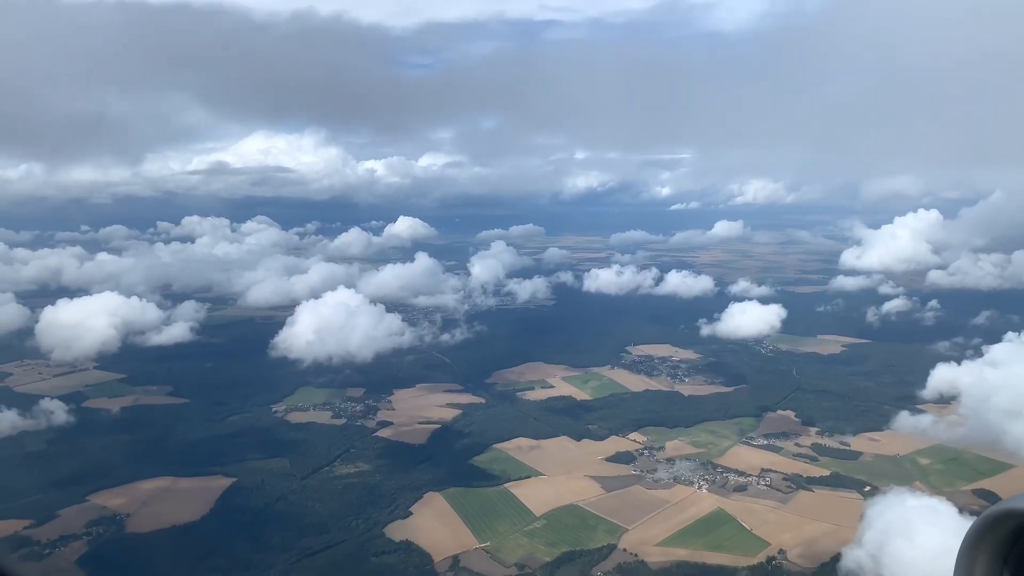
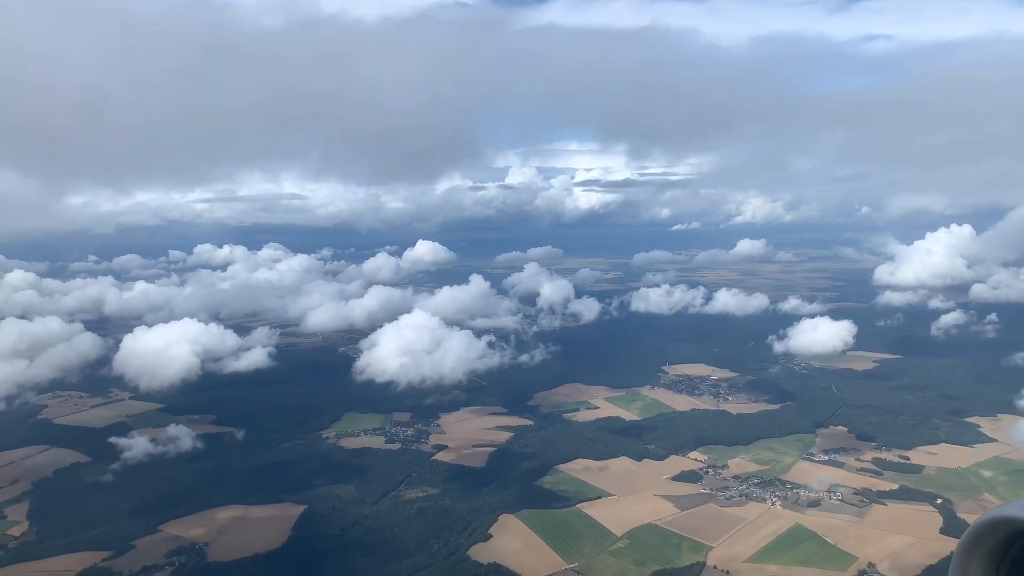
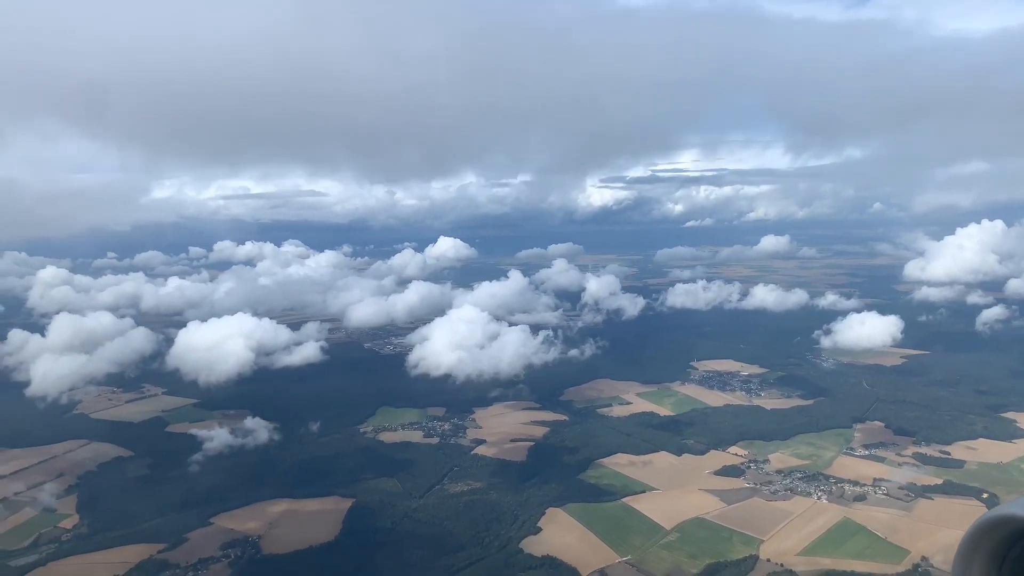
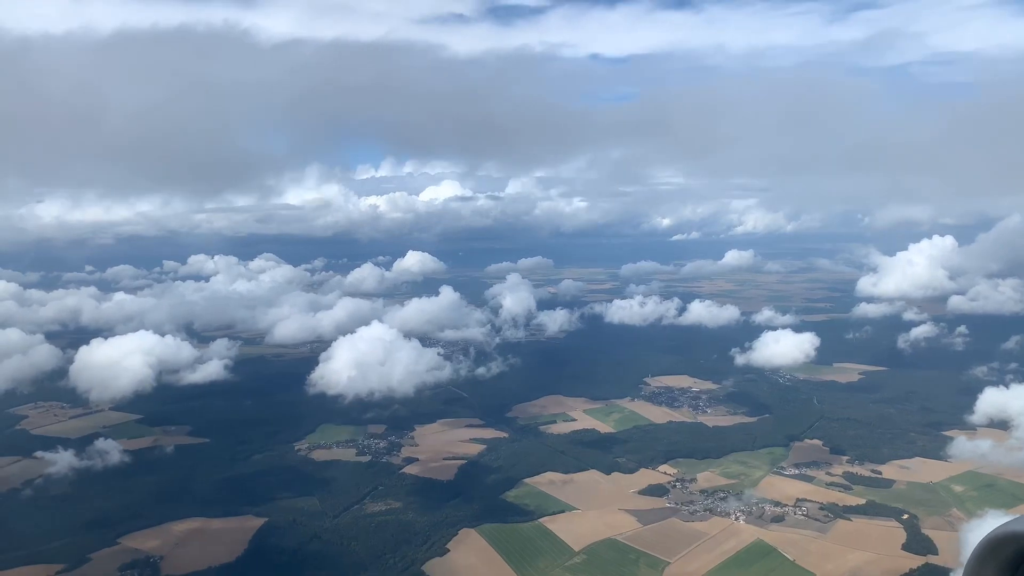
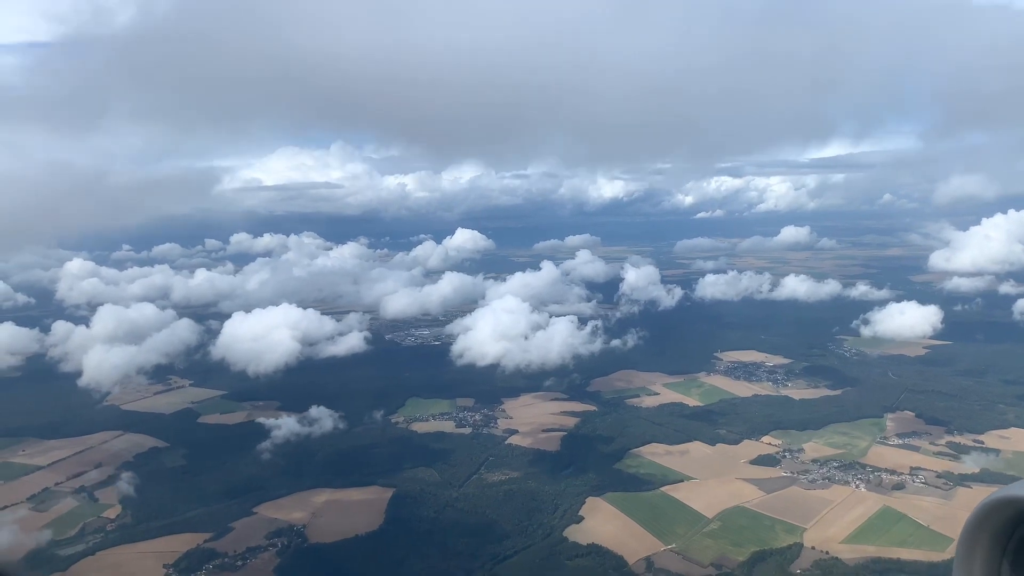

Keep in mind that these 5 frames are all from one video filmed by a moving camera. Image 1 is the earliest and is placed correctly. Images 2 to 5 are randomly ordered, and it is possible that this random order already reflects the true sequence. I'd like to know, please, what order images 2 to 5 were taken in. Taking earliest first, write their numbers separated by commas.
4, 2, 3, 5
